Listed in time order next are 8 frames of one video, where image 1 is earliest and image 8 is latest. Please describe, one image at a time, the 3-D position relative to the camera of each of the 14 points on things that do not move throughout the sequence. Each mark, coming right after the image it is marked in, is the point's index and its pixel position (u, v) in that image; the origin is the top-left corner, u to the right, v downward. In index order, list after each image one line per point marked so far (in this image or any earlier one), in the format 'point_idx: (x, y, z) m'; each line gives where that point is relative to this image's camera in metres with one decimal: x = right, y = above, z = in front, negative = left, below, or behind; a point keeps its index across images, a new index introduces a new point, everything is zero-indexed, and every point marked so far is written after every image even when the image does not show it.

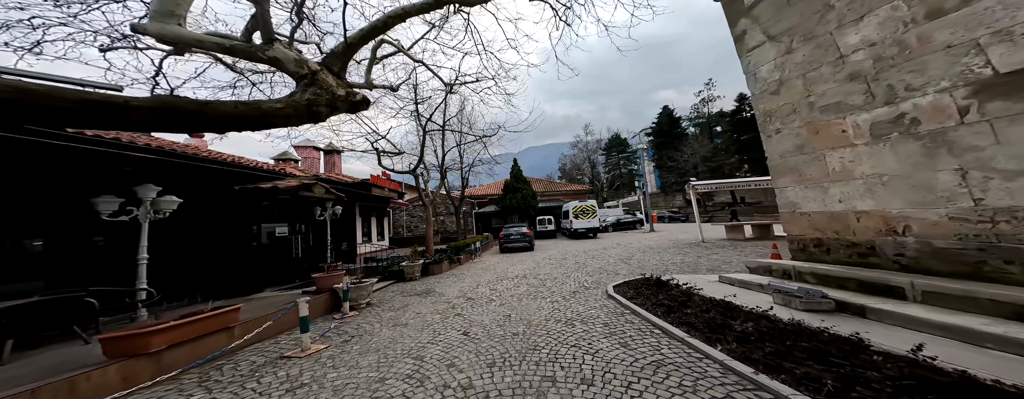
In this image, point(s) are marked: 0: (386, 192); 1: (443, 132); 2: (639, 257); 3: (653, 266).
0: (-7.2, +0.4, +15.5) m
1: (-3.6, +3.4, +13.6) m
2: (+5.1, -2.4, +11.2) m
3: (+4.7, -2.2, +9.1) m
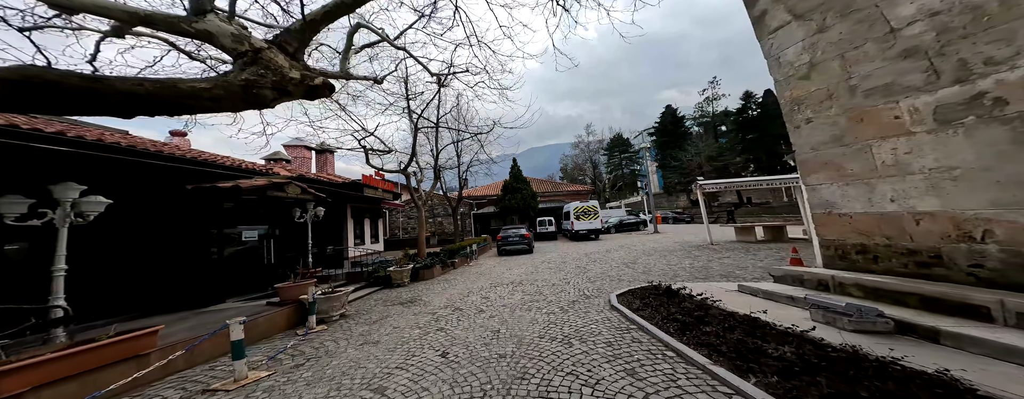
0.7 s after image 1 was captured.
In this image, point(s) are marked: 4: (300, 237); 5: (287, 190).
0: (-7.3, +0.4, +14.9) m
1: (-3.8, +3.3, +13.0) m
2: (+5.0, -2.4, +10.5) m
3: (+4.5, -2.2, +8.4) m
4: (-6.5, -1.2, +8.4) m
5: (-5.3, +0.2, +6.4) m
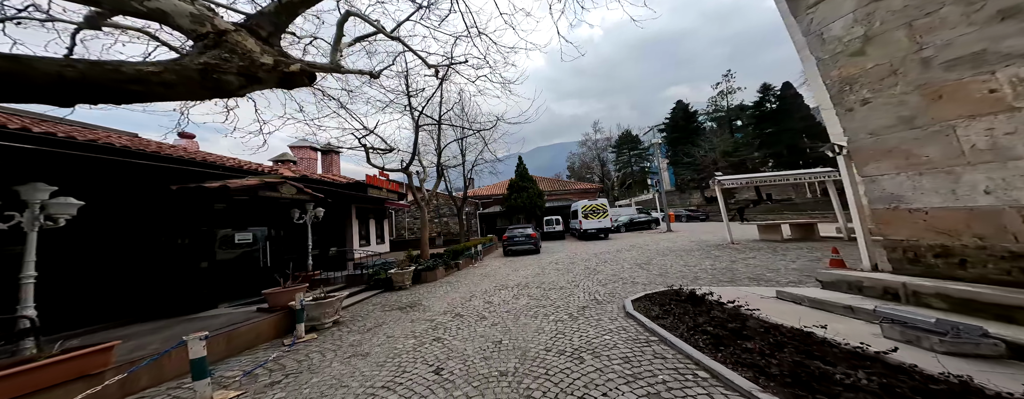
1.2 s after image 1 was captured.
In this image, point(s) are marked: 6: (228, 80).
0: (-6.9, +0.3, +14.7) m
1: (-3.5, +3.4, +12.6) m
2: (+5.3, -2.3, +9.9) m
3: (+4.7, -2.1, +7.8) m
4: (-6.3, -1.2, +8.1) m
5: (-5.1, +0.2, +6.1) m
6: (-2.9, +1.2, +2.8) m
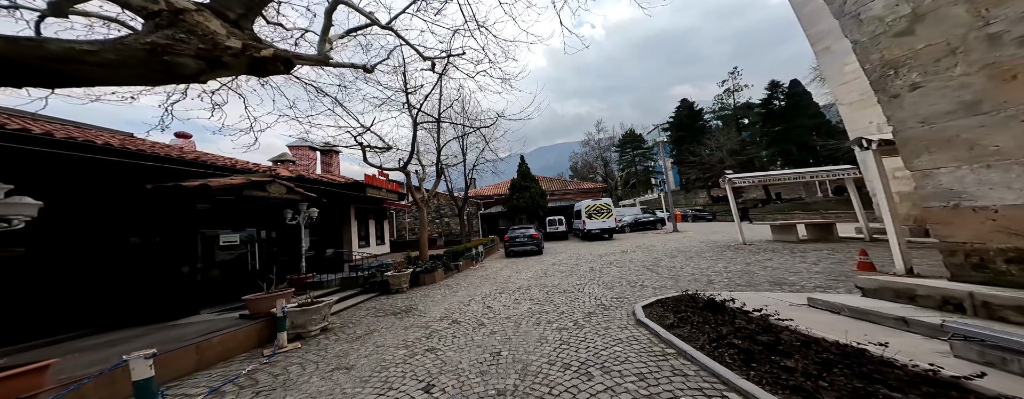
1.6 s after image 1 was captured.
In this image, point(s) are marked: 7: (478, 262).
0: (-6.8, +0.3, +14.4) m
1: (-3.4, +3.4, +12.3) m
2: (+5.3, -2.2, +9.4) m
3: (+4.8, -2.1, +7.3) m
4: (-6.3, -1.2, +7.8) m
5: (-5.1, +0.2, +5.7) m
6: (-2.9, +1.3, +2.4) m
7: (-1.7, -3.2, +13.5) m
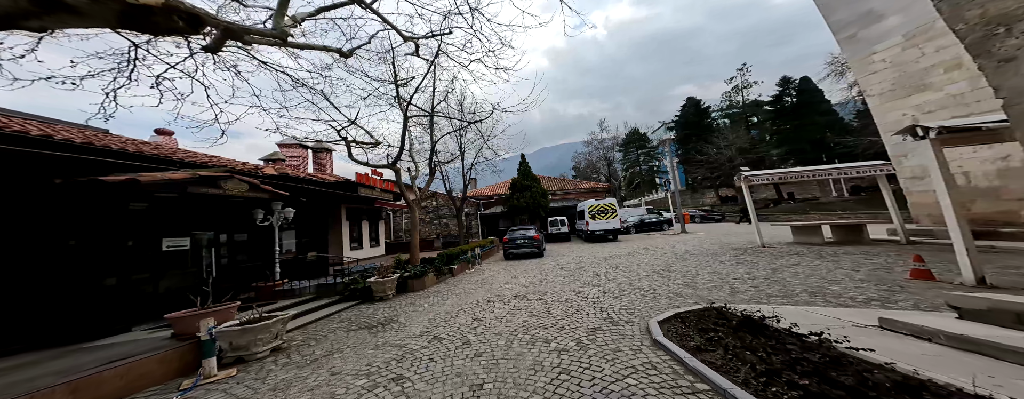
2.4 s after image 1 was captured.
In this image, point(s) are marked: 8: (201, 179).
0: (-6.9, +0.3, +13.7) m
1: (-3.5, +3.4, +11.5) m
2: (+5.2, -2.2, +8.5) m
3: (+4.6, -2.0, +6.4) m
4: (-6.4, -1.1, +7.1) m
5: (-5.3, +0.3, +5.0) m
6: (-3.1, +1.3, +1.7) m
7: (-1.8, -3.1, +12.7) m
8: (-5.2, +0.4, +4.6) m
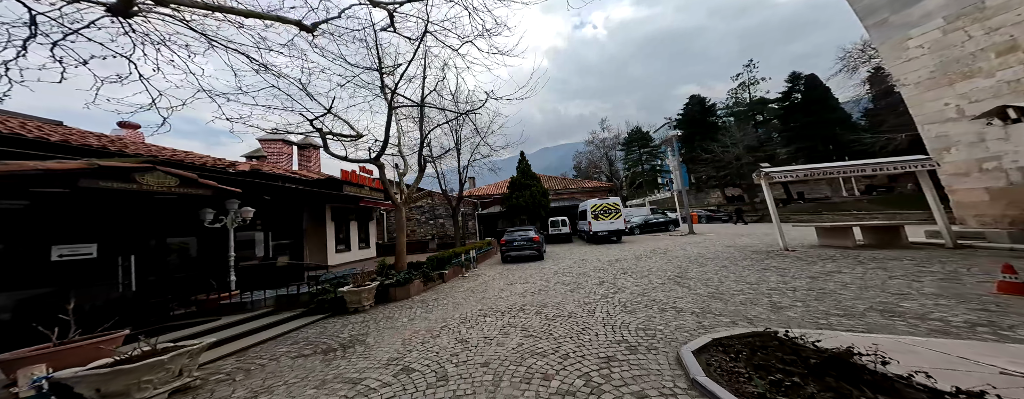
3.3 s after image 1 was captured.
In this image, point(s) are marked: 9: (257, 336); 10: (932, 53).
0: (-7.0, +0.4, +12.7) m
1: (-3.6, +3.5, +10.5) m
2: (+5.1, -2.1, +7.5) m
3: (+4.5, -1.9, +5.4) m
4: (-6.5, -1.0, +6.1) m
5: (-5.4, +0.4, +4.0) m
6: (-3.3, +1.4, +0.7) m
7: (-1.9, -3.0, +11.7) m
8: (-5.4, +0.5, +3.6) m
9: (-4.1, -2.2, +4.4) m
10: (+14.6, +5.0, +9.5) m
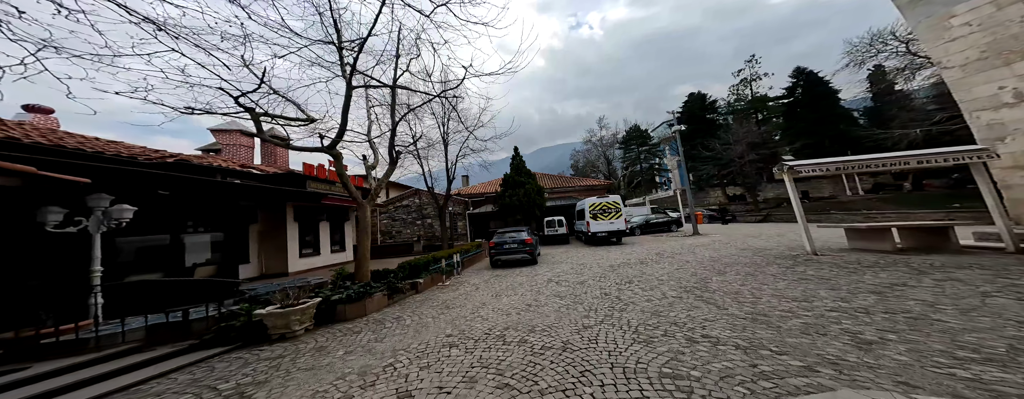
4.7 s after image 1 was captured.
0: (-7.4, +0.6, +11.1) m
1: (-4.0, +3.6, +9.1) m
2: (+4.7, -2.0, +6.1) m
3: (+4.1, -1.8, +4.0) m
4: (-6.9, -0.9, +4.5) m
5: (-5.7, +0.5, +2.5) m
6: (-3.6, +1.6, -0.8) m
7: (-2.3, -2.9, +10.2) m
8: (-5.7, +0.6, +2.1) m
9: (-4.5, -2.0, +2.9) m
10: (+14.2, +5.1, +8.2) m
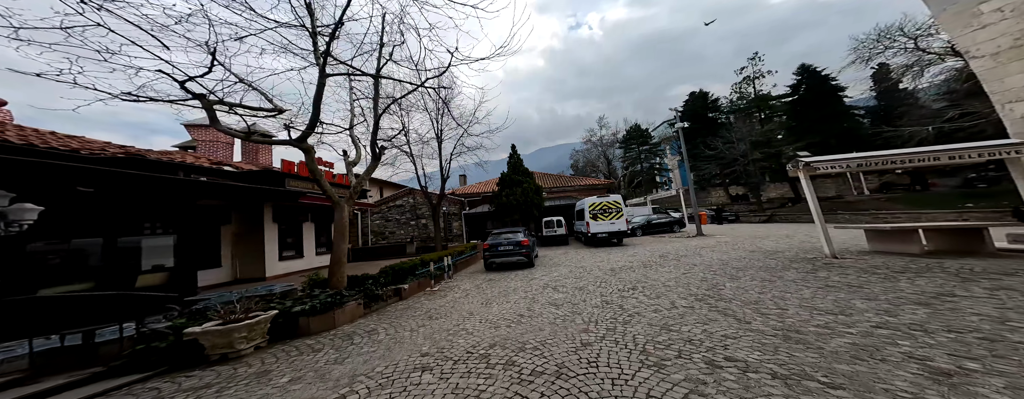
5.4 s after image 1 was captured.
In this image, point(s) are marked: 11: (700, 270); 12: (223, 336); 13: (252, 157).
0: (-7.6, +0.6, +10.4) m
1: (-4.2, +3.7, +8.4) m
2: (+4.5, -1.9, +5.4) m
3: (+3.9, -1.7, +3.3) m
4: (-7.1, -0.8, +3.8) m
5: (-5.9, +0.6, +1.8) m
6: (-3.8, +1.7, -1.5) m
7: (-2.5, -2.9, +9.5) m
8: (-5.9, +0.7, +1.4) m
9: (-4.7, -2.0, +2.2) m
10: (+14.0, +5.2, +7.6) m
11: (+5.5, -2.0, +7.8) m
12: (-4.0, -1.9, +3.8) m
13: (-11.9, +2.2, +12.6) m
